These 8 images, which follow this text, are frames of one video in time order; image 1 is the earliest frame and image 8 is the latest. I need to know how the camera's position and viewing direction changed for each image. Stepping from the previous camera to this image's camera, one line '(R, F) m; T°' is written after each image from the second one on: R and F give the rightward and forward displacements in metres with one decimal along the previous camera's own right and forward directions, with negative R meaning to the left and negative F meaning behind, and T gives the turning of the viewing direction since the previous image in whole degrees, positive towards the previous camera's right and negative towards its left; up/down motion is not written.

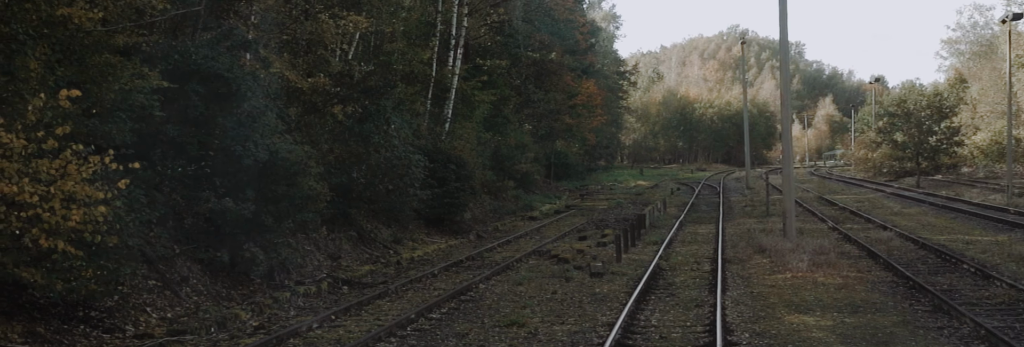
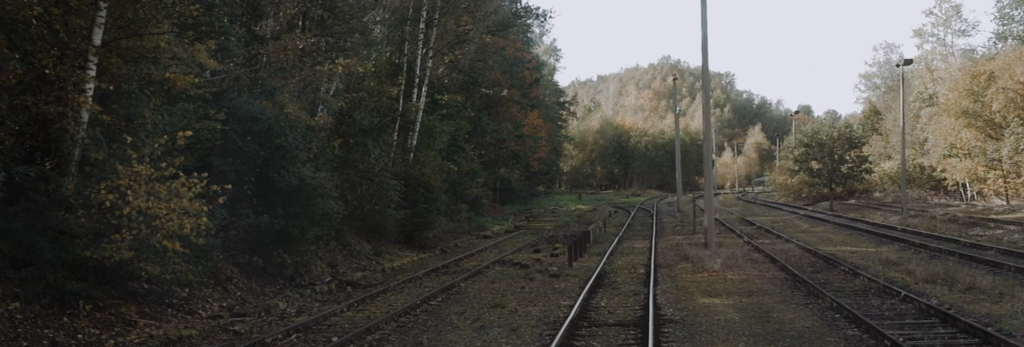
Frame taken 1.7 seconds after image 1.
(-0.8, -3.8) m; +4°
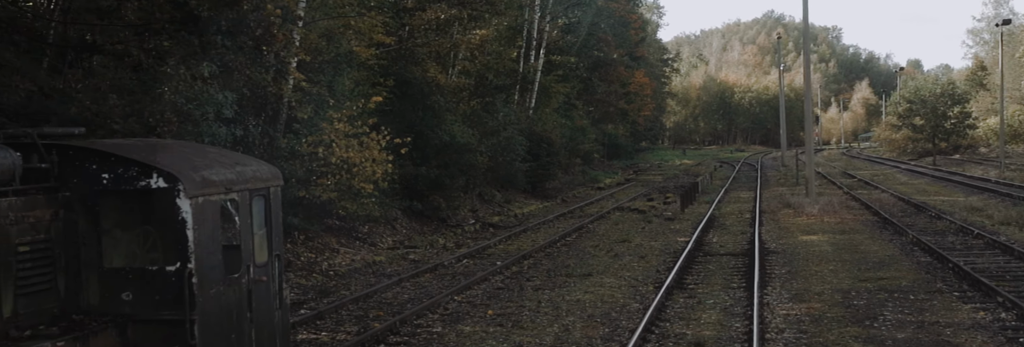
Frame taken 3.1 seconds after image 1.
(-0.5, -3.1) m; -6°
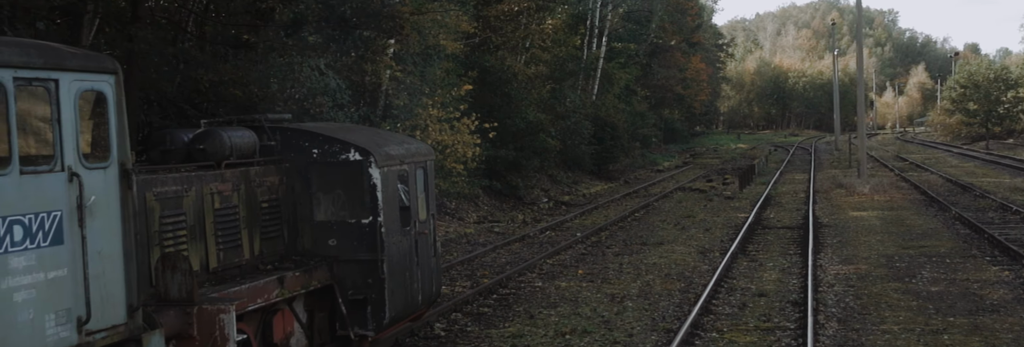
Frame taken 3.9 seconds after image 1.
(-0.5, -2.0) m; -3°
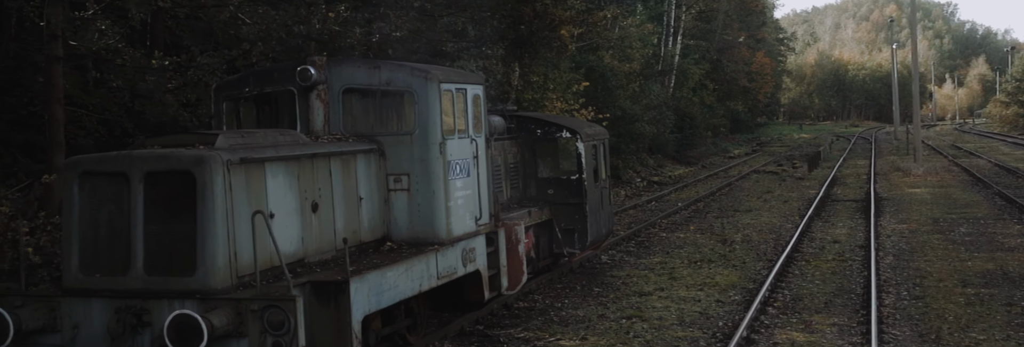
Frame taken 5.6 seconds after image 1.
(-1.4, -4.3) m; -3°
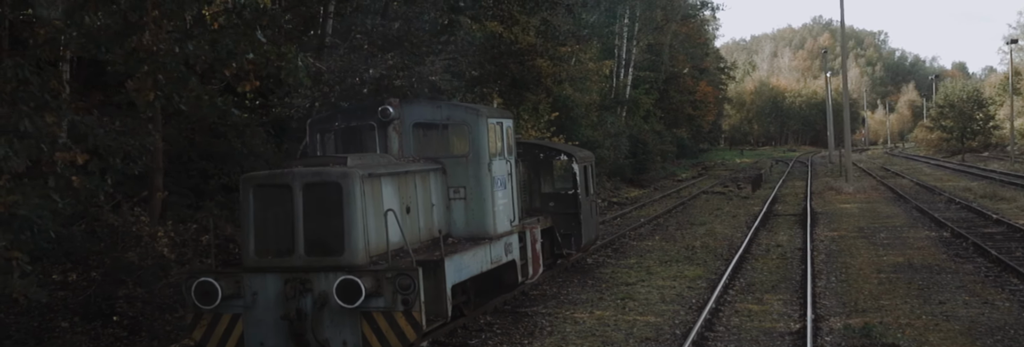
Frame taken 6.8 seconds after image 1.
(-1.0, -2.8) m; +3°
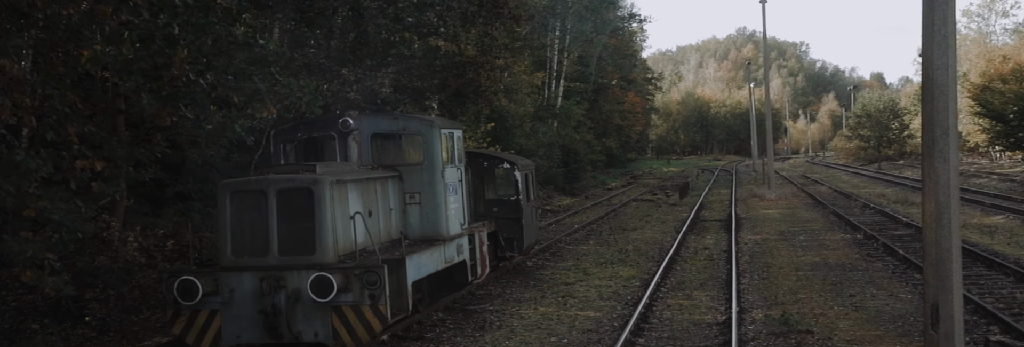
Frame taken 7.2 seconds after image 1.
(-0.3, -0.9) m; +4°
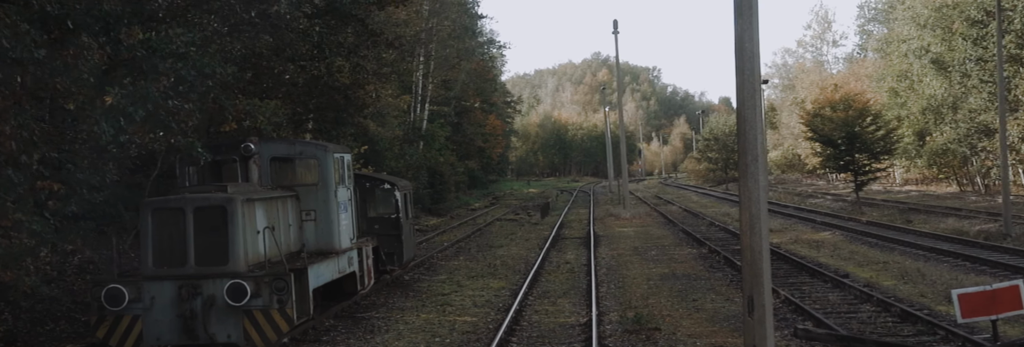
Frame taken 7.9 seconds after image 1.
(-0.4, -1.5) m; +8°
